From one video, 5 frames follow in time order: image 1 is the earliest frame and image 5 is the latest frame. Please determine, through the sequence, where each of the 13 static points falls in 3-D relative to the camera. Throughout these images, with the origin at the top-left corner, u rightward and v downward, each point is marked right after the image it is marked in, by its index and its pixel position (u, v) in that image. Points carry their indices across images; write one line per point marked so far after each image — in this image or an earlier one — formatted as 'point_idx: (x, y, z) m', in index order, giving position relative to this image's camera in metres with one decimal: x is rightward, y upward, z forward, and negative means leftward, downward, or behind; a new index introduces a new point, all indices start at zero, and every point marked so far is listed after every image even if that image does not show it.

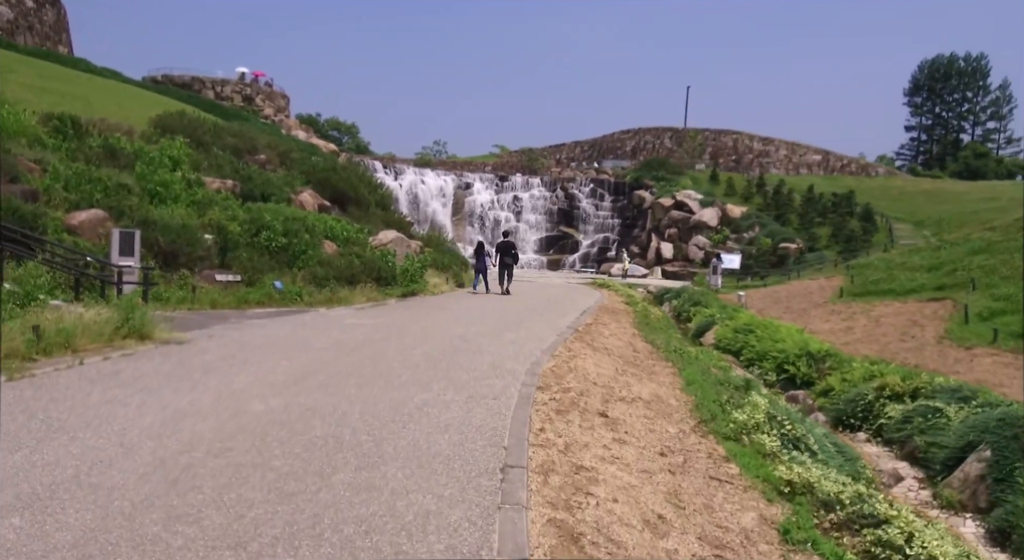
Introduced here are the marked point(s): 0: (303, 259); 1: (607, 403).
0: (-5.2, +0.5, +15.0) m
1: (+1.1, -1.4, +6.9) m
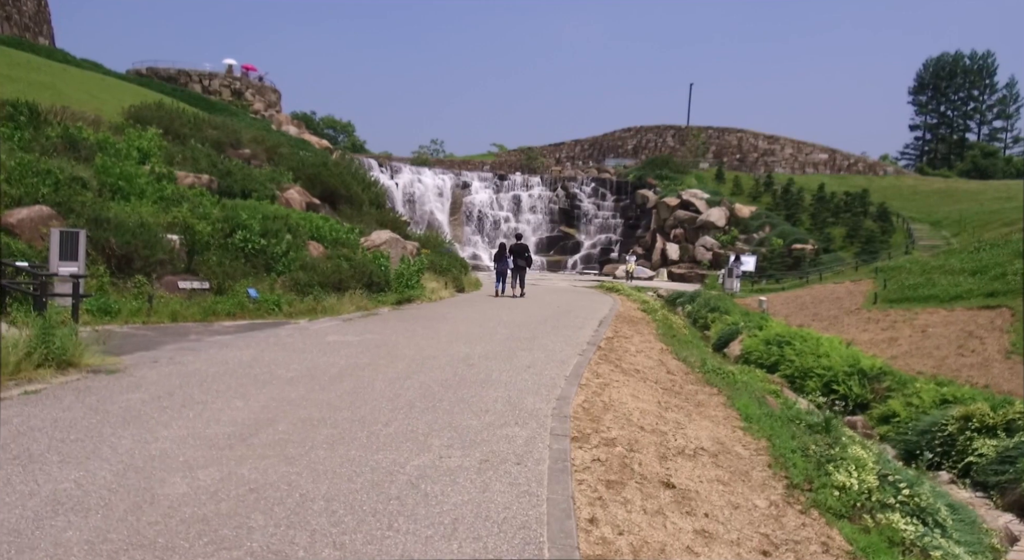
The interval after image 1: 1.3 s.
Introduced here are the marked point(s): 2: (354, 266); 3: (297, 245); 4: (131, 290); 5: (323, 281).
0: (-5.0, +0.4, +13.2) m
1: (+1.3, -1.6, +5.2) m
2: (-3.8, +0.3, +14.7) m
3: (-5.0, +0.8, +14.1) m
4: (-6.7, -0.2, +10.7) m
5: (-4.2, 0.0, +13.4) m
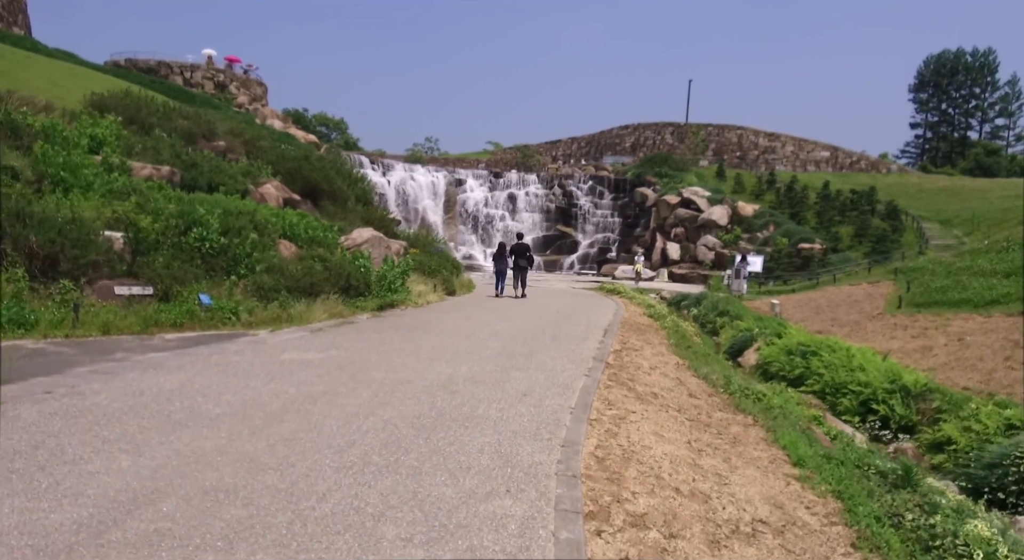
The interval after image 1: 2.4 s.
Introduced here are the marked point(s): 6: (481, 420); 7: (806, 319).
0: (-5.1, +0.3, +11.6) m
1: (+1.2, -1.6, +3.7) m
2: (-4.0, +0.3, +13.1) m
3: (-5.1, +0.7, +12.5) m
4: (-6.8, -0.3, +9.1) m
5: (-4.3, -0.1, +11.8) m
6: (-0.3, -1.3, +5.6) m
7: (+9.2, -1.2, +19.0) m
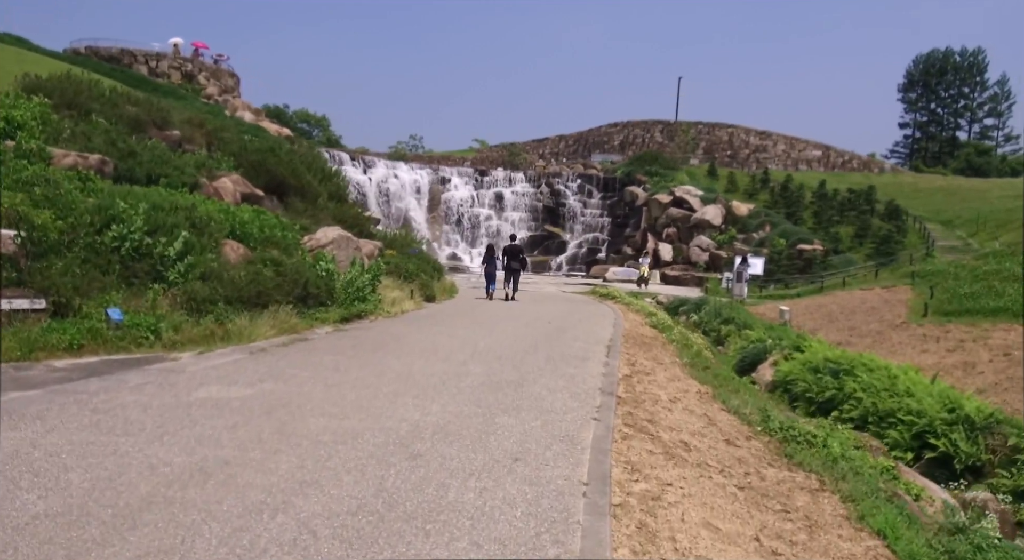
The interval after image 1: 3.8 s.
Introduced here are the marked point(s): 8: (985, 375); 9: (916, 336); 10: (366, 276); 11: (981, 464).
0: (-5.3, +0.1, +9.6) m
1: (+1.2, -1.8, +1.8) m
2: (-4.2, +0.1, +11.2) m
3: (-5.4, +0.6, +10.5) m
4: (-6.9, -0.4, +7.0) m
5: (-4.5, -0.2, +9.8) m
6: (-0.4, -1.4, +3.7) m
7: (+8.8, -1.4, +17.3) m
8: (+9.1, -1.8, +11.7) m
9: (+10.0, -1.4, +15.1) m
10: (-3.1, +0.1, +13.1) m
11: (+6.6, -2.6, +8.5) m
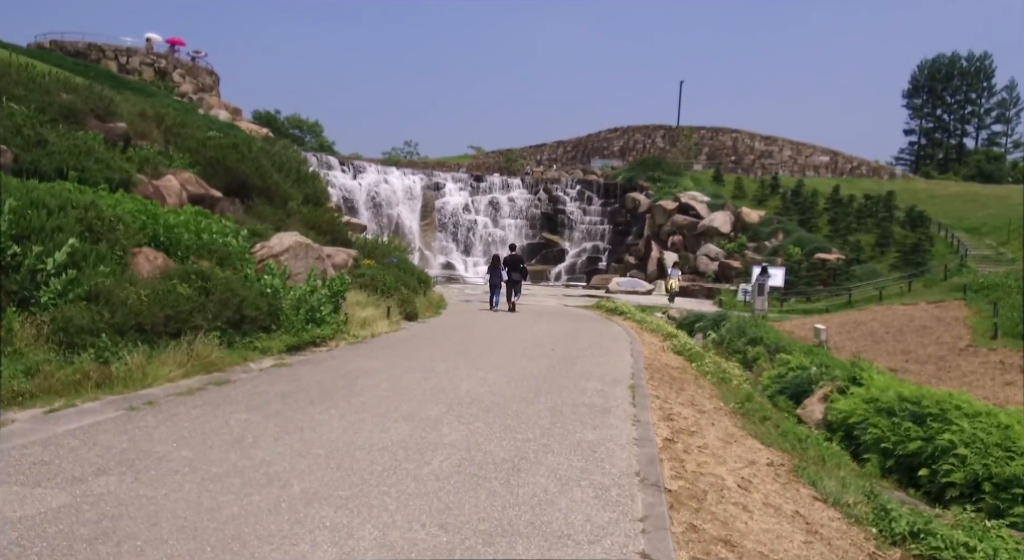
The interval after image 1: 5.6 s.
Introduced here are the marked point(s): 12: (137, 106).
0: (-5.4, -0.1, +7.1) m
1: (+1.2, -1.9, -0.8) m
2: (-4.3, -0.1, +8.6) m
3: (-5.4, +0.3, +8.0) m
4: (-7.0, -0.6, +4.4) m
5: (-4.6, -0.5, +7.2) m
6: (-0.4, -1.6, +1.1) m
7: (+8.7, -1.7, +14.8) m
8: (+9.0, -2.1, +9.2) m
9: (+9.9, -1.7, +12.6) m
10: (-3.2, -0.2, +10.6) m
11: (+6.5, -2.8, +6.0) m
12: (-11.9, +5.5, +19.4) m
